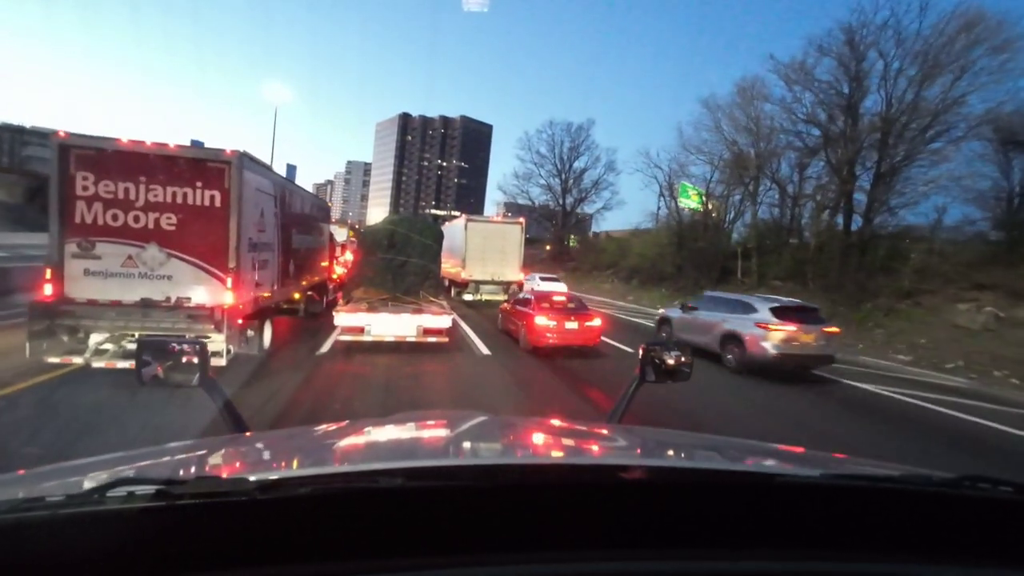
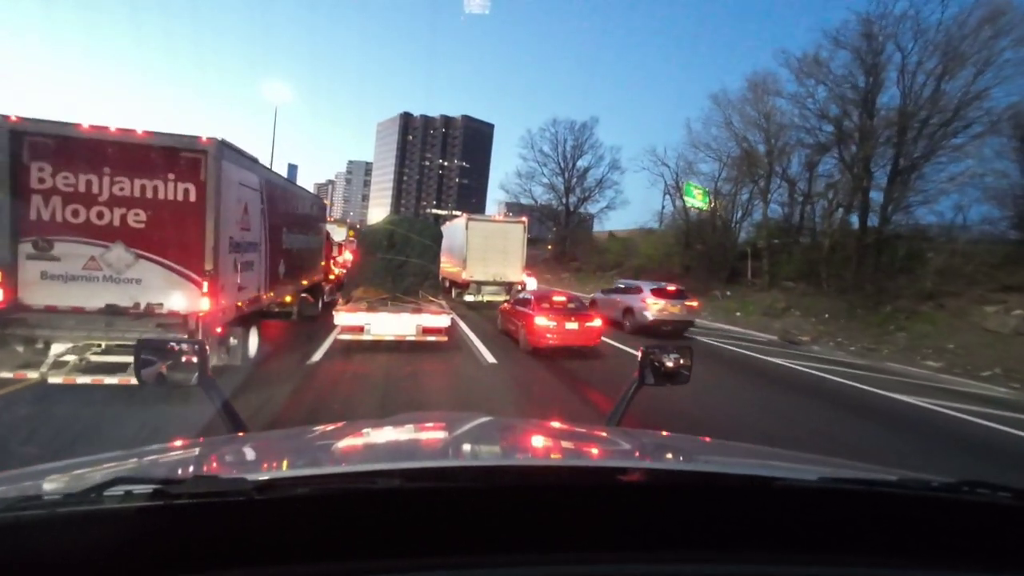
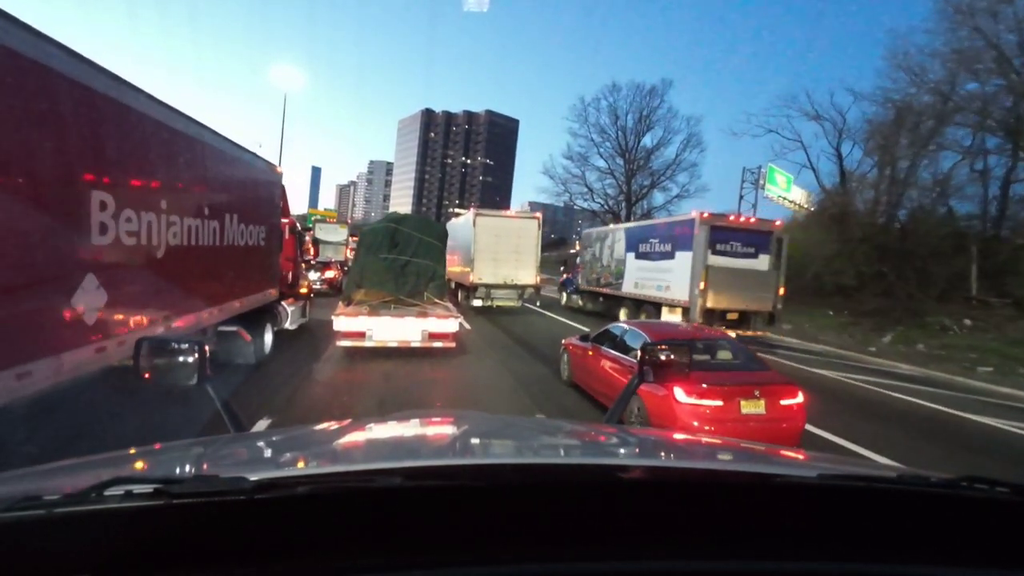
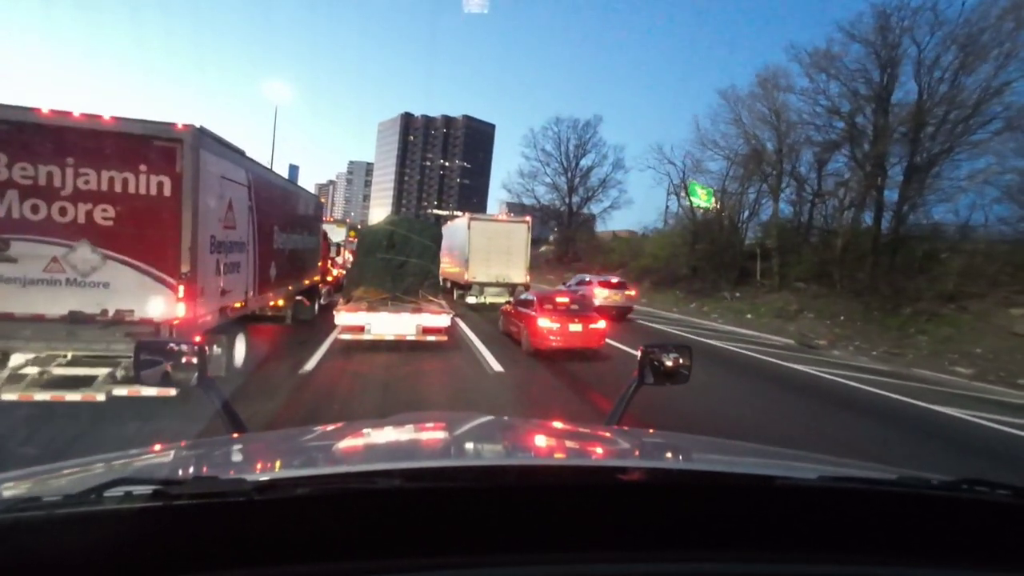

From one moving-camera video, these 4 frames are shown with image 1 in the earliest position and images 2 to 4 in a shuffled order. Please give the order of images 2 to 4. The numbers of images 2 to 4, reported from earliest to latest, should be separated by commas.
2, 4, 3
